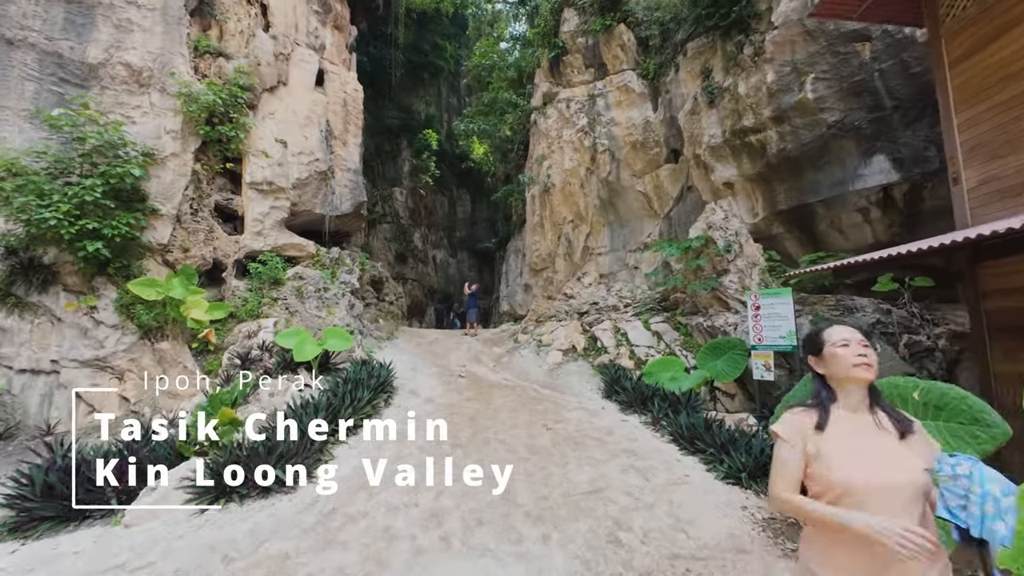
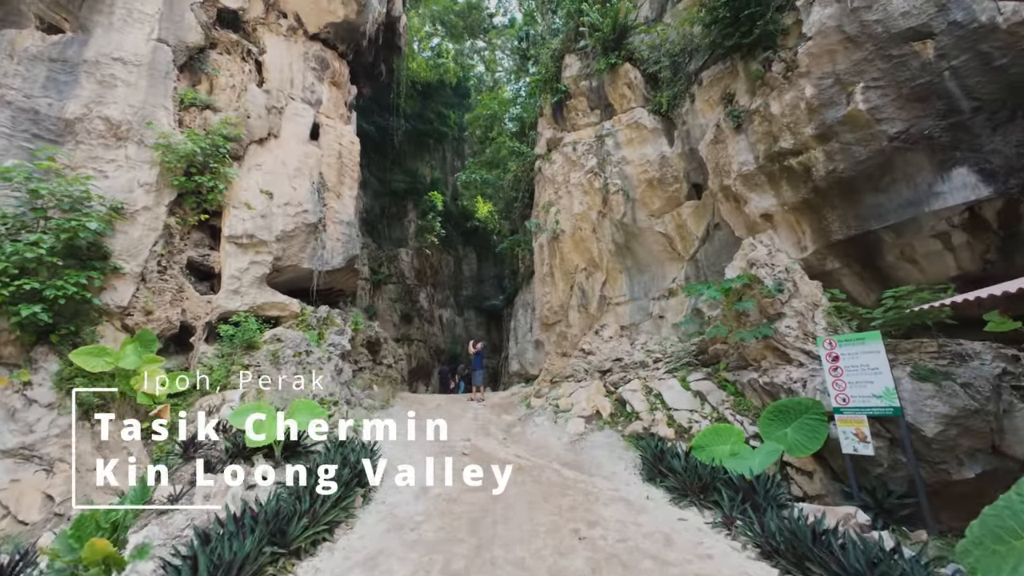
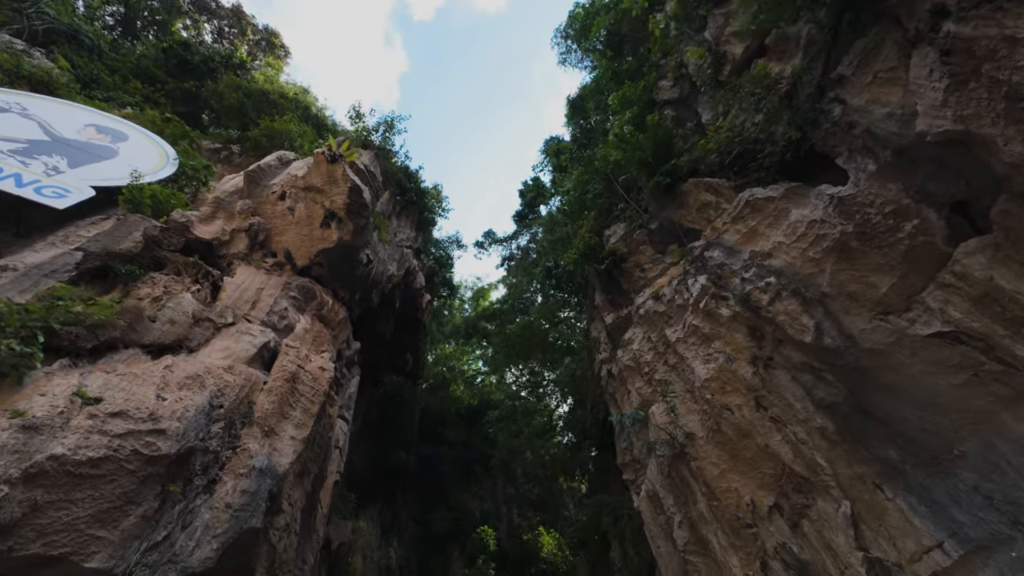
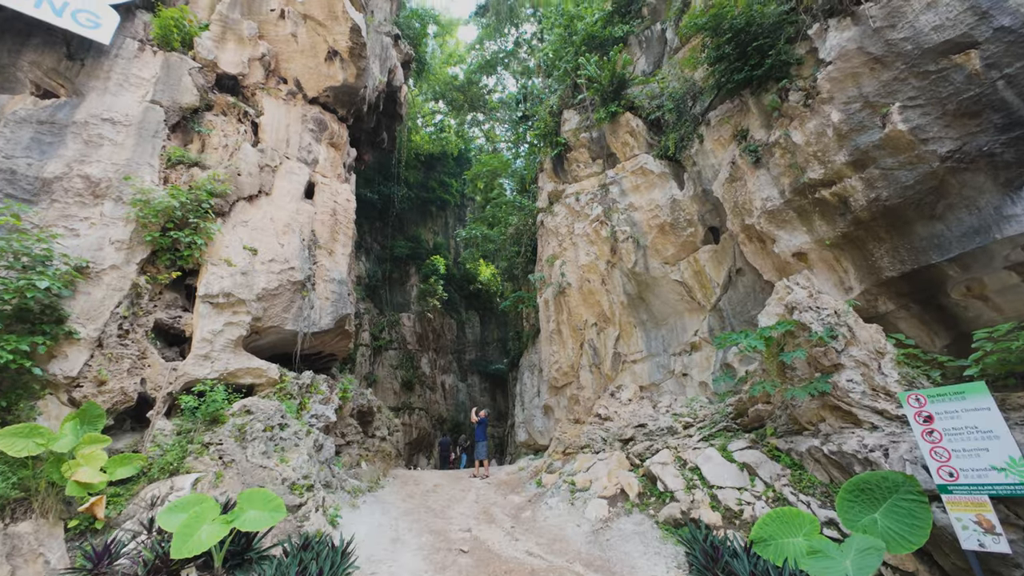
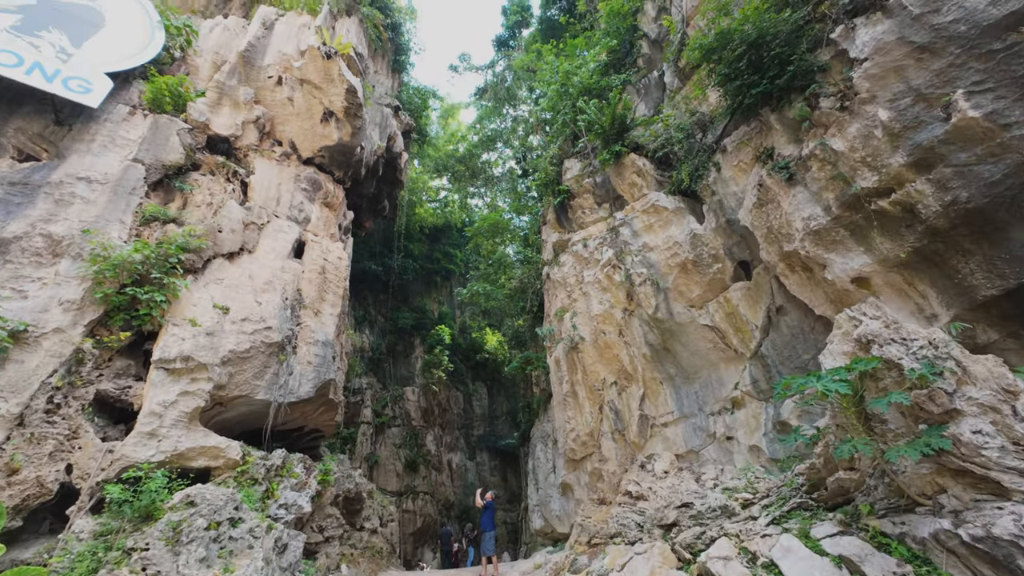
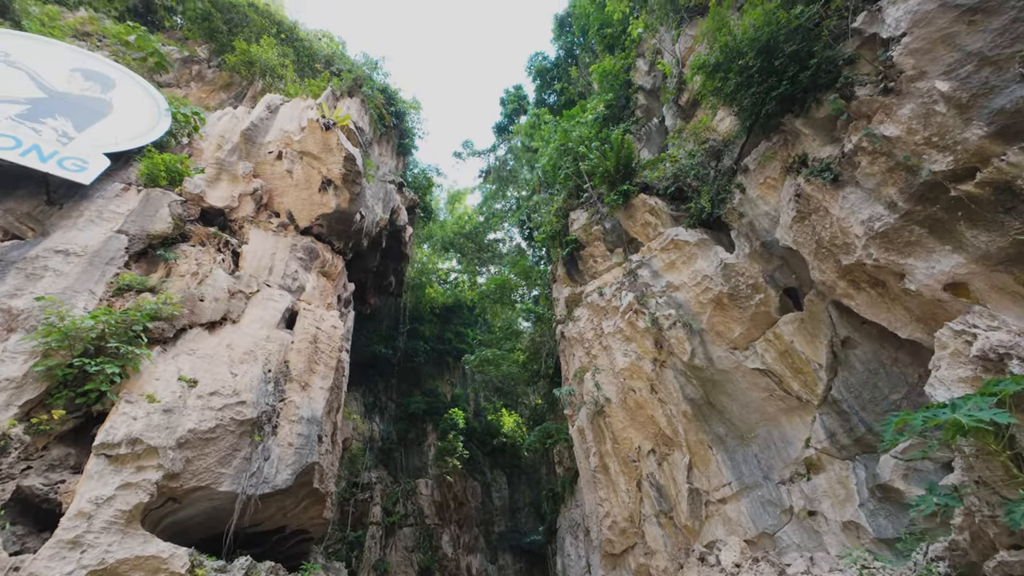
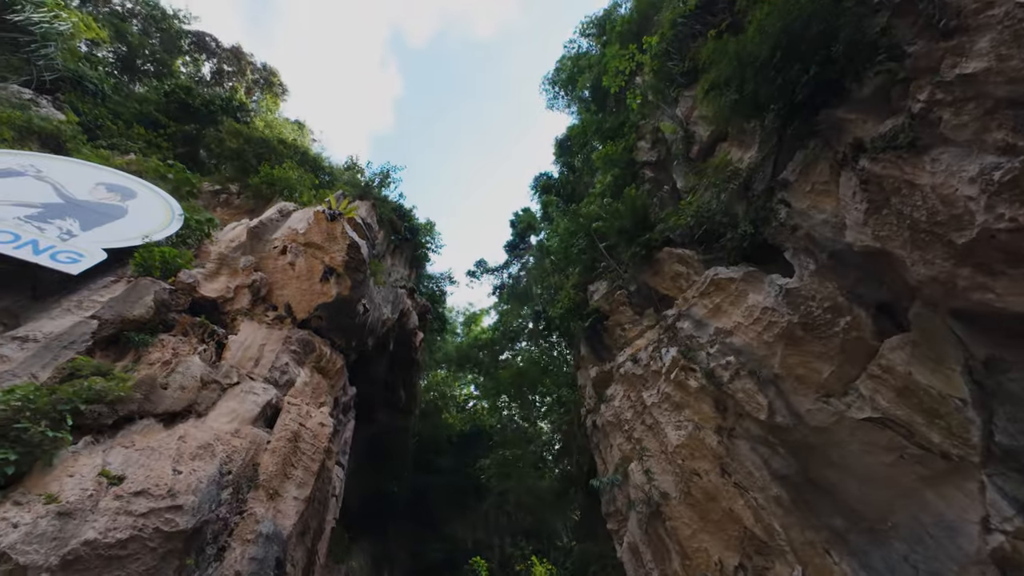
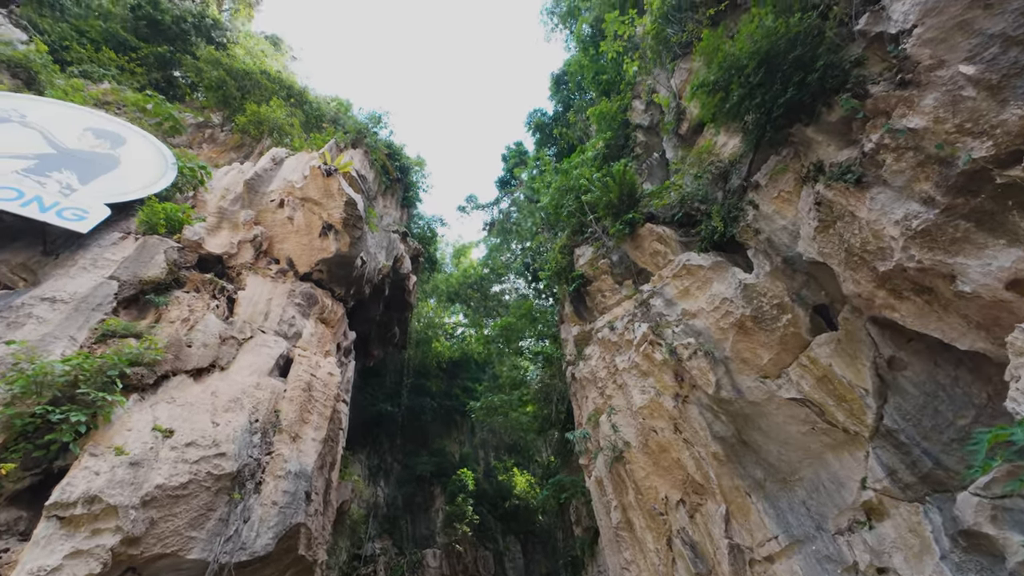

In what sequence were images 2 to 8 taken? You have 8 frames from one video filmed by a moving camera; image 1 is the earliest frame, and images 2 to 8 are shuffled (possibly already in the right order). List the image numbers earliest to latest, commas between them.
2, 4, 5, 6, 8, 7, 3
